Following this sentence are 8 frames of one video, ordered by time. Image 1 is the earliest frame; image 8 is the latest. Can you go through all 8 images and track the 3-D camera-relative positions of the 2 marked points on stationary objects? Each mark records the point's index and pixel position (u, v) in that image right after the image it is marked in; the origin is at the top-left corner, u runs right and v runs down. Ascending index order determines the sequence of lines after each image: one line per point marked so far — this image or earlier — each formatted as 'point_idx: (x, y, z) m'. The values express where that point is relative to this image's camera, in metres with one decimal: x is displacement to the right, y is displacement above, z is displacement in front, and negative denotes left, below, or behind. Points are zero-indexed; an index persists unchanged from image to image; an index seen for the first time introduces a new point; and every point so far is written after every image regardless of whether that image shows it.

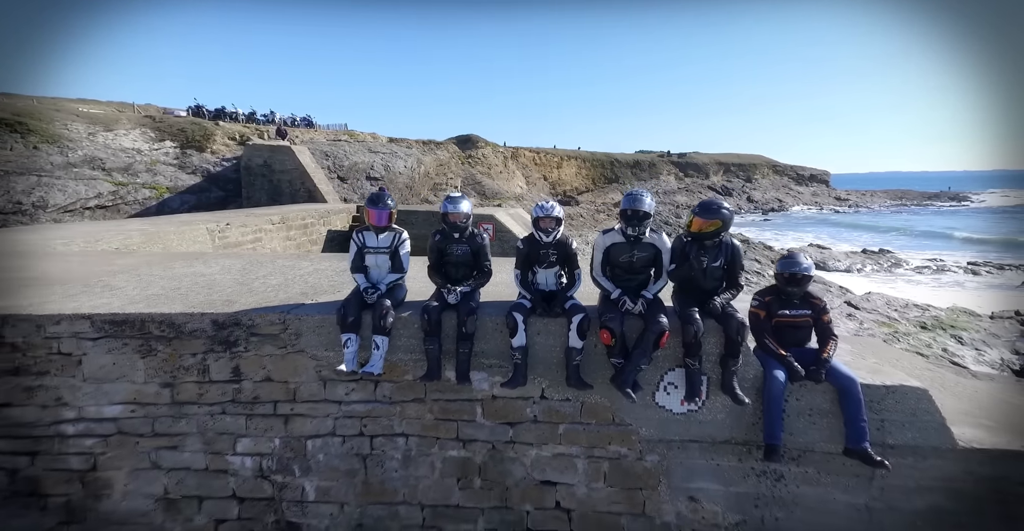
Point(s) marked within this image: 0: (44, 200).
0: (-8.9, +1.2, +8.9) m
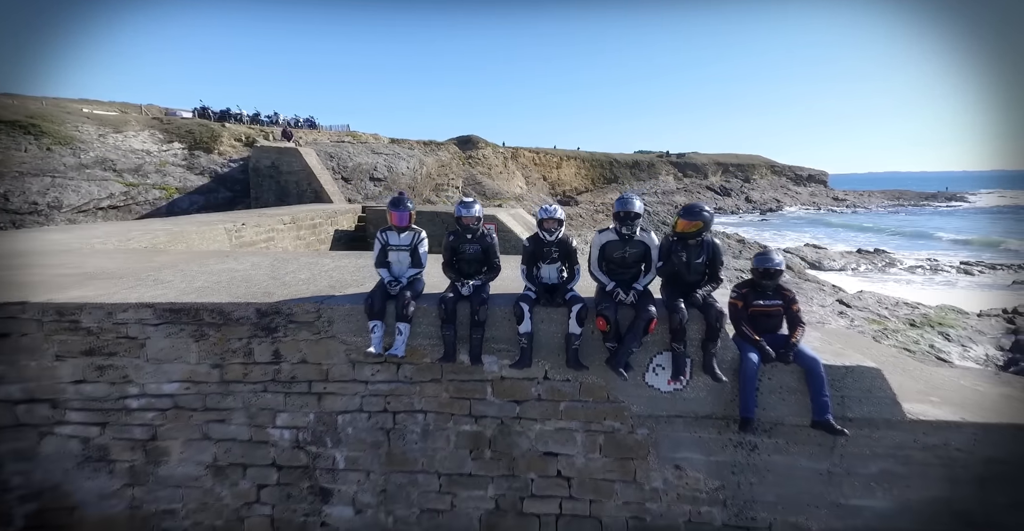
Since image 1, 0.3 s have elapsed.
0: (-8.8, +1.3, +9.2) m
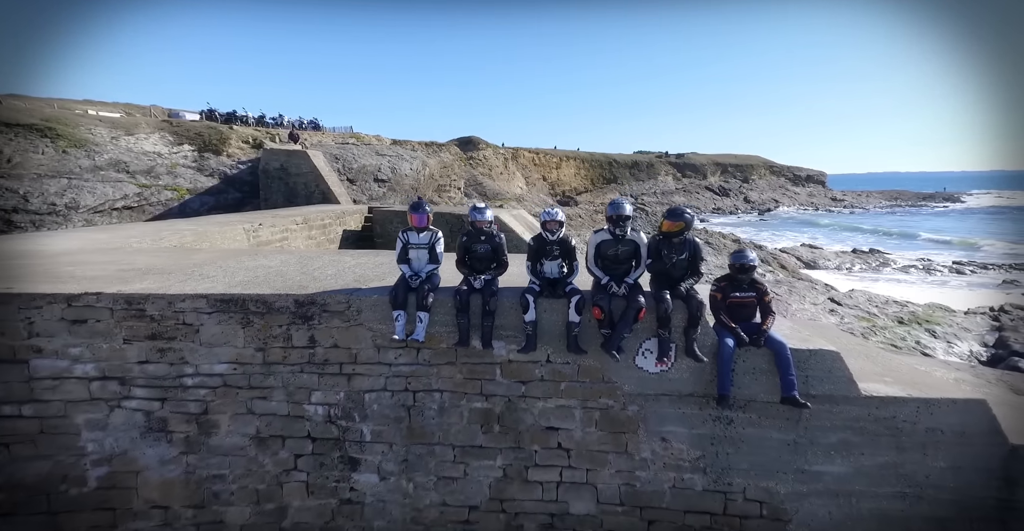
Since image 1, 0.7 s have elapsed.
0: (-8.8, +1.3, +9.5) m
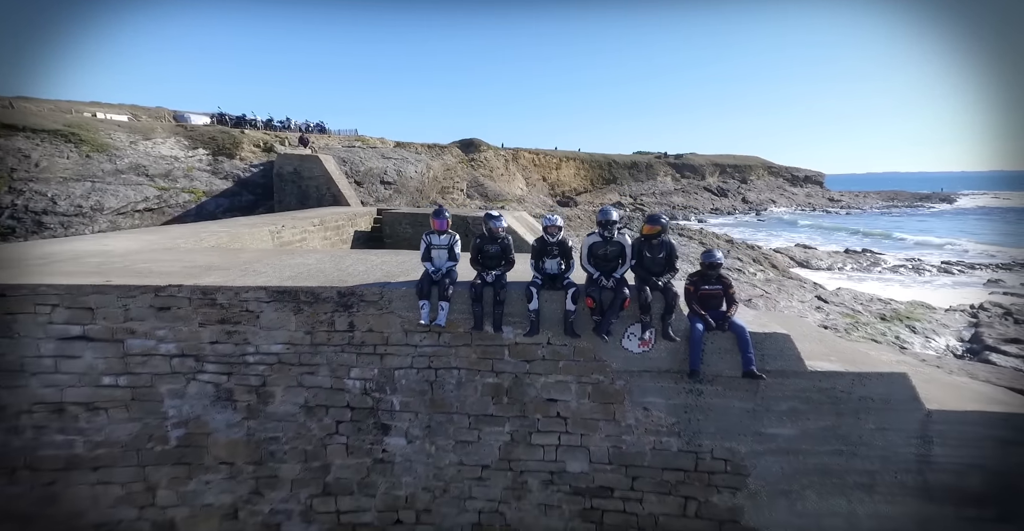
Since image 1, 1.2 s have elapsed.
0: (-8.8, +1.3, +10.0) m
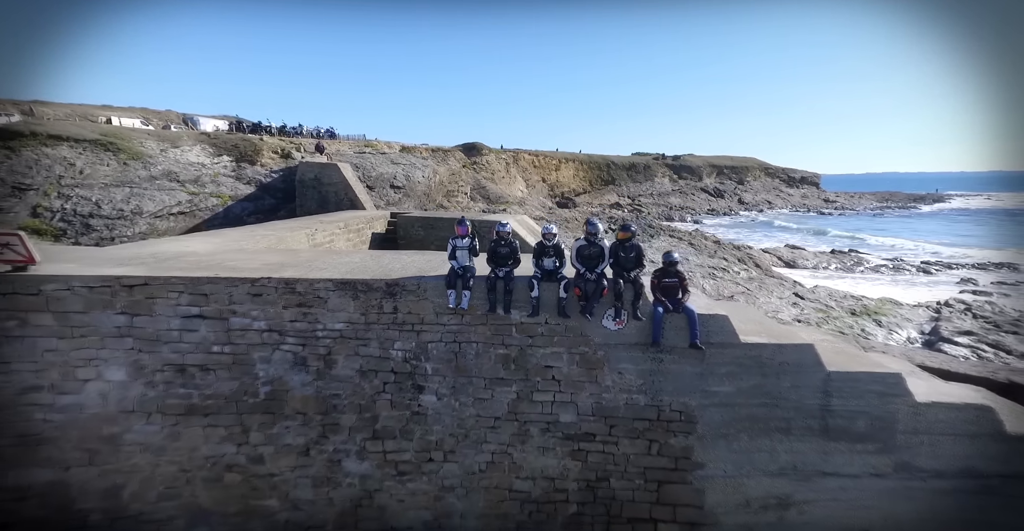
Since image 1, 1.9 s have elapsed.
0: (-8.7, +1.4, +11.0) m
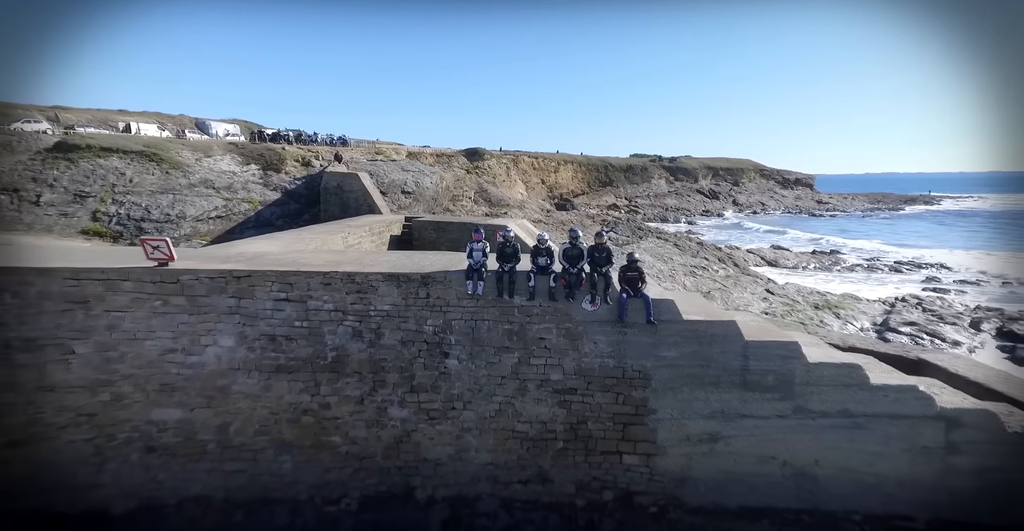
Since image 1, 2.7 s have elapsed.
0: (-8.7, +1.4, +12.4) m
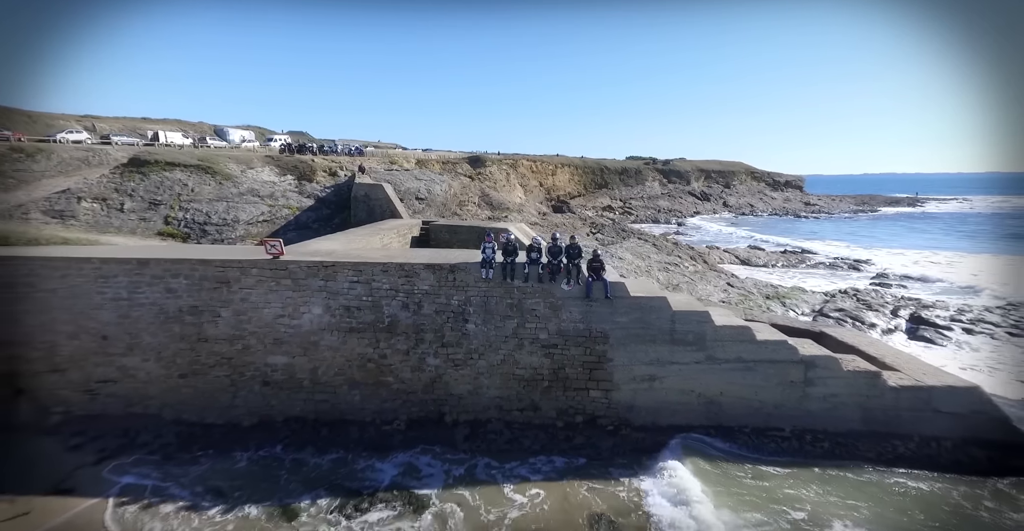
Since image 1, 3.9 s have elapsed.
0: (-8.7, +1.5, +14.8) m
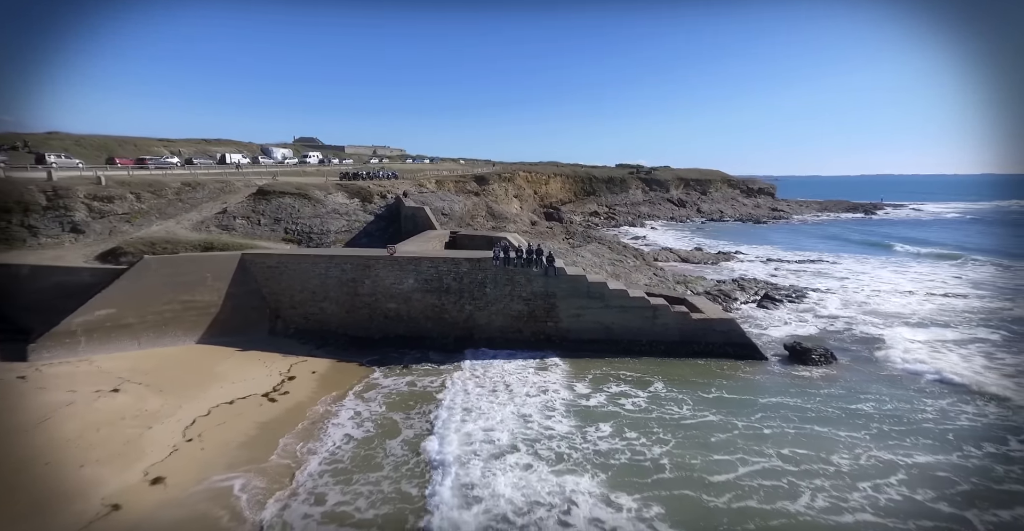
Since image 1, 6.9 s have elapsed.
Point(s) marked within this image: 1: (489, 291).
0: (-8.8, +1.8, +22.5) m
1: (-0.8, -0.9, +15.7) m
